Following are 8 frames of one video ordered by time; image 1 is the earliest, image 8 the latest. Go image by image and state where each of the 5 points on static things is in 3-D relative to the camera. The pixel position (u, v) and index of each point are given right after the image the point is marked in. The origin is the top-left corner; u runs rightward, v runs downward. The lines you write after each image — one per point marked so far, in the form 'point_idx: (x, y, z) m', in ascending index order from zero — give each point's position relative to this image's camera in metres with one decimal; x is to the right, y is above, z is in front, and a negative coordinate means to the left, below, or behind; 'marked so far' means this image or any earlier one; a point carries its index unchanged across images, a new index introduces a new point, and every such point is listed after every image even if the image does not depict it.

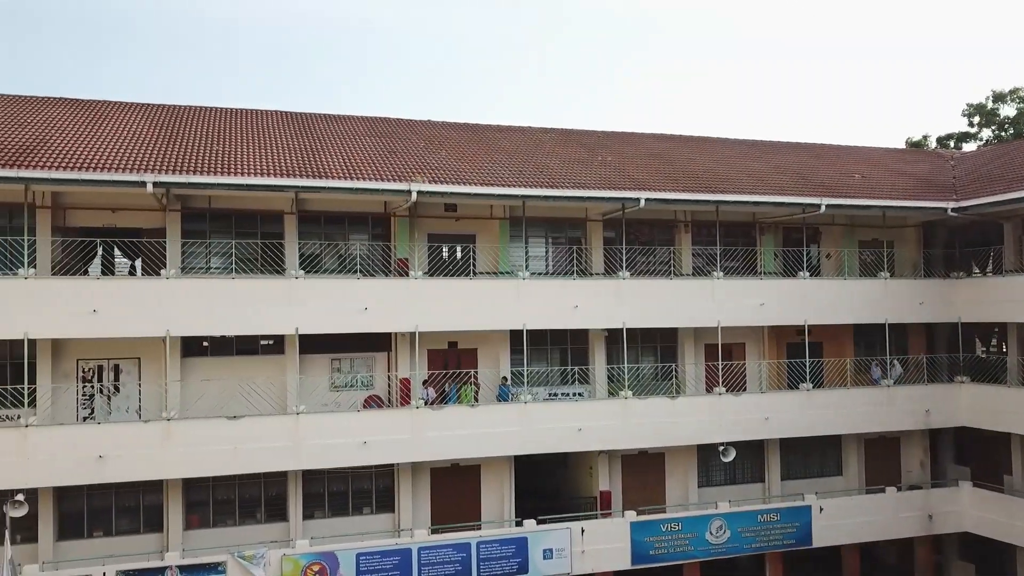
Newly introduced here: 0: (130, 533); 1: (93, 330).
0: (-7.0, -4.5, +15.1) m
1: (-7.0, -0.7, +13.9) m
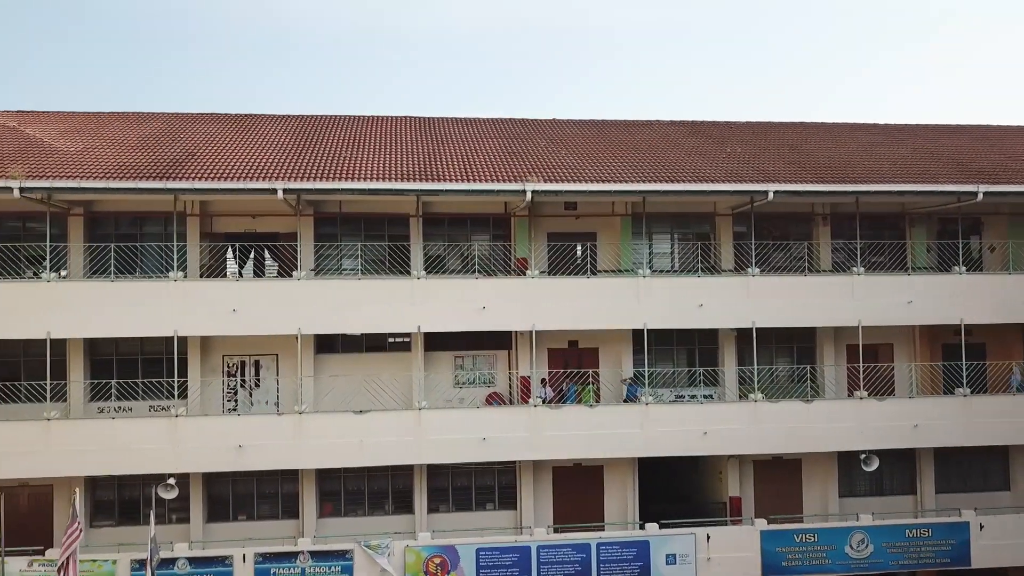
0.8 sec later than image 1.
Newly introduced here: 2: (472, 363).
0: (-4.7, -4.5, +16.2) m
1: (-5.0, -0.7, +14.9) m
2: (-0.8, -1.5, +17.2) m
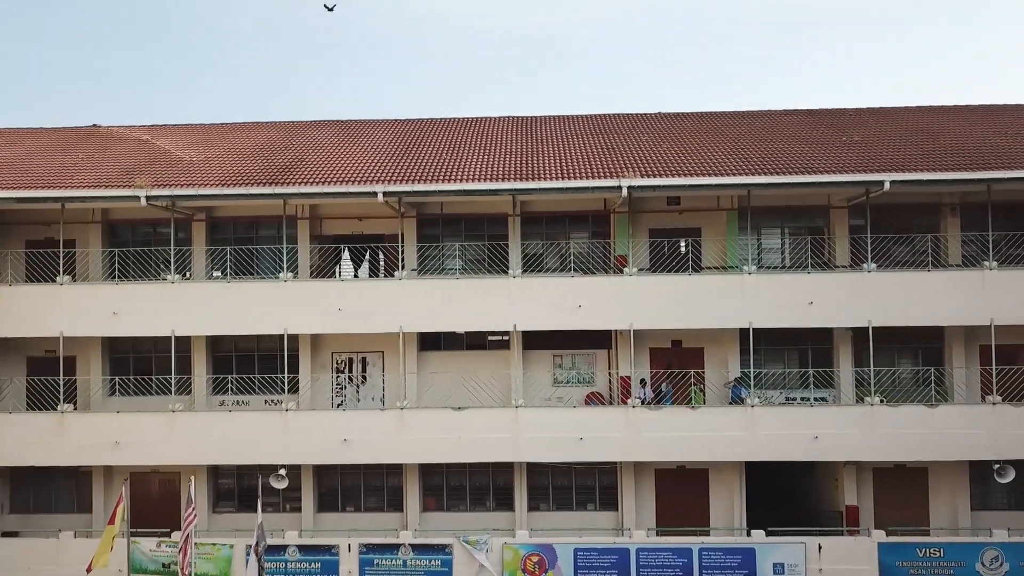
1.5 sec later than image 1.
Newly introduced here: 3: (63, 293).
0: (-2.7, -4.5, +16.7) m
1: (-3.3, -0.7, +15.5) m
2: (+1.2, -1.5, +17.1) m
3: (-8.4, -0.1, +15.4) m
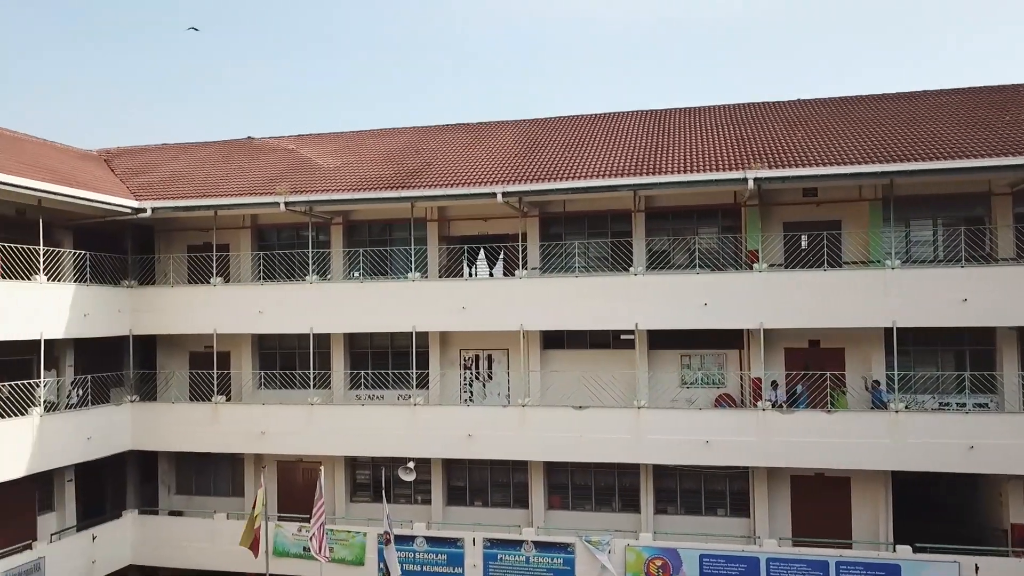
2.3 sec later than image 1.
0: (-0.2, -4.5, +16.9) m
1: (-0.9, -0.7, +15.9) m
2: (+3.8, -1.5, +16.5) m
3: (-6.0, -0.1, +16.7) m
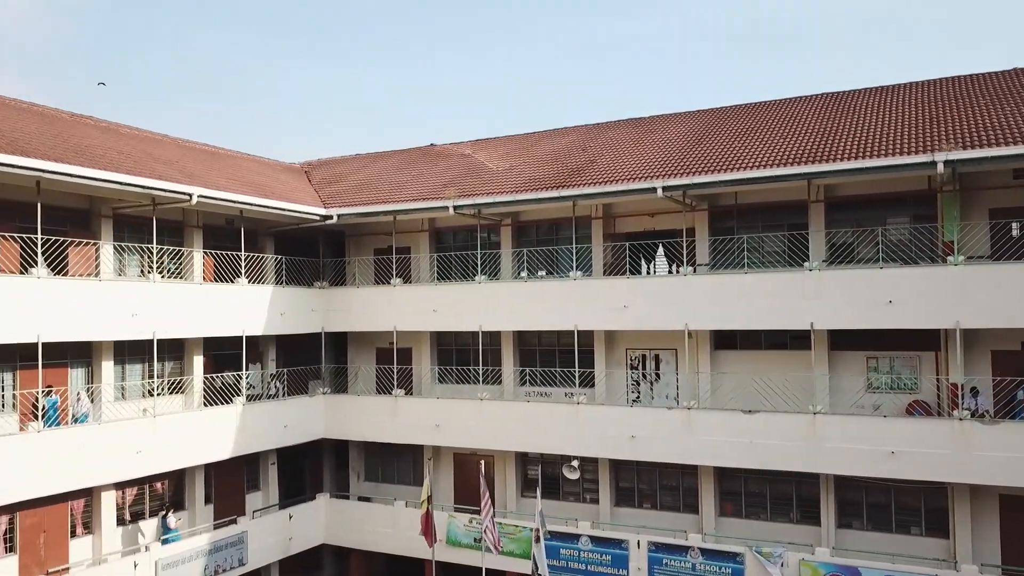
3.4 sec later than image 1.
0: (+3.2, -4.4, +16.5) m
1: (+2.2, -0.7, +15.6) m
2: (+6.9, -1.4, +15.1) m
3: (-2.5, -0.1, +17.7) m
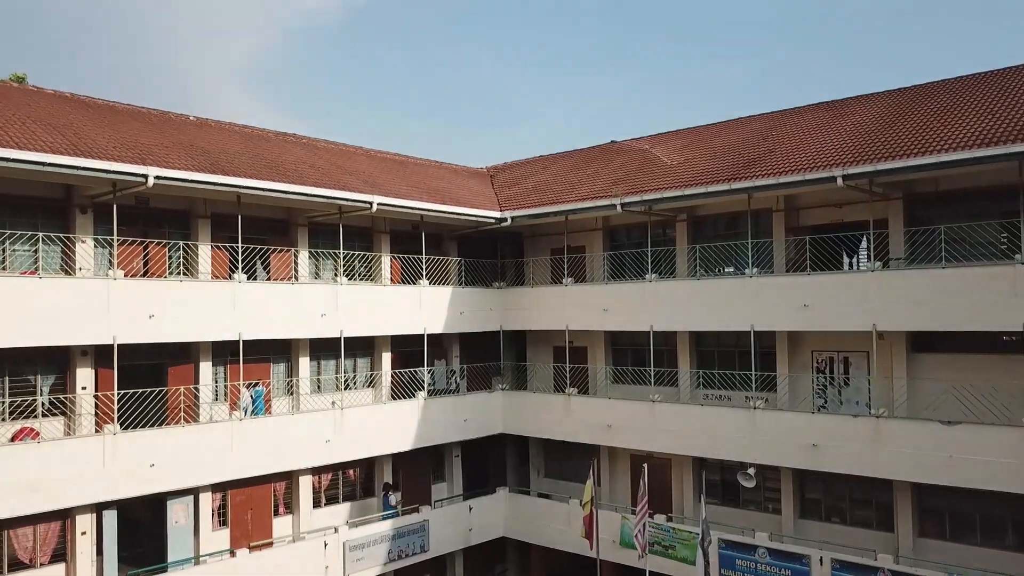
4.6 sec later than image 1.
0: (+6.5, -4.4, +15.1) m
1: (+5.2, -0.6, +14.6) m
2: (+9.6, -1.3, +12.8) m
3: (+1.2, -0.1, +17.8) m
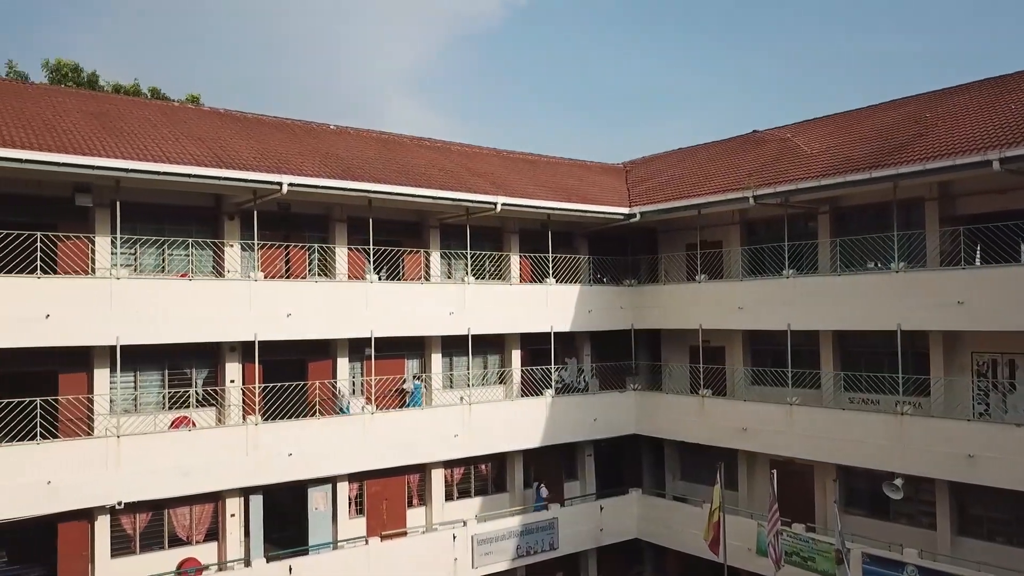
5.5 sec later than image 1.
0: (+8.6, -4.3, +13.6) m
1: (+7.2, -0.5, +13.3) m
2: (+11.2, -1.2, +10.7) m
3: (+4.0, 0.0, +17.2) m
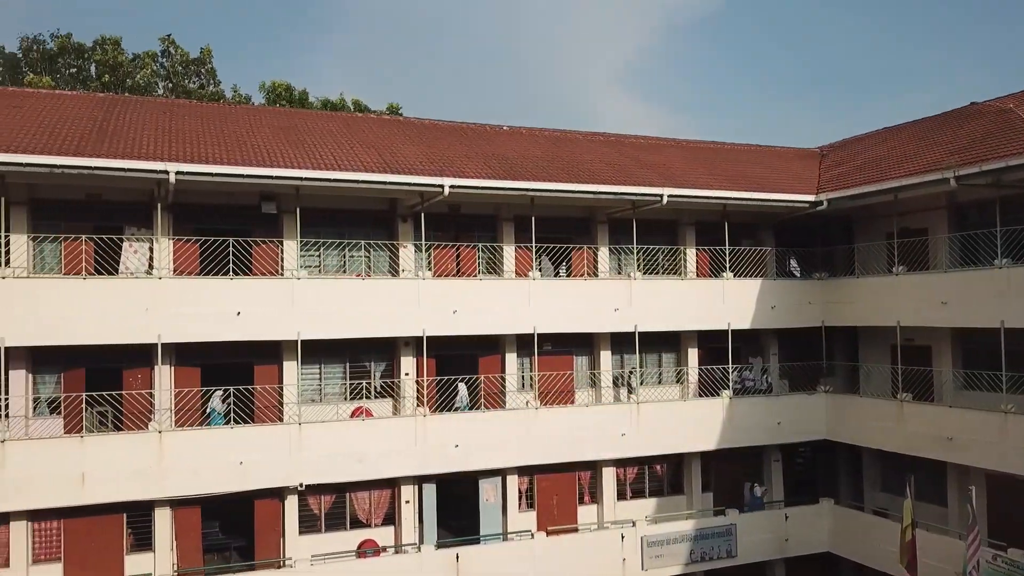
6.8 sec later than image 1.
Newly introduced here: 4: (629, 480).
0: (+10.9, -4.1, +10.9) m
1: (+9.4, -0.4, +10.9) m
2: (+12.6, -1.0, +7.4) m
3: (+7.3, +0.1, +15.6) m
4: (+2.4, -3.9, +16.9) m
